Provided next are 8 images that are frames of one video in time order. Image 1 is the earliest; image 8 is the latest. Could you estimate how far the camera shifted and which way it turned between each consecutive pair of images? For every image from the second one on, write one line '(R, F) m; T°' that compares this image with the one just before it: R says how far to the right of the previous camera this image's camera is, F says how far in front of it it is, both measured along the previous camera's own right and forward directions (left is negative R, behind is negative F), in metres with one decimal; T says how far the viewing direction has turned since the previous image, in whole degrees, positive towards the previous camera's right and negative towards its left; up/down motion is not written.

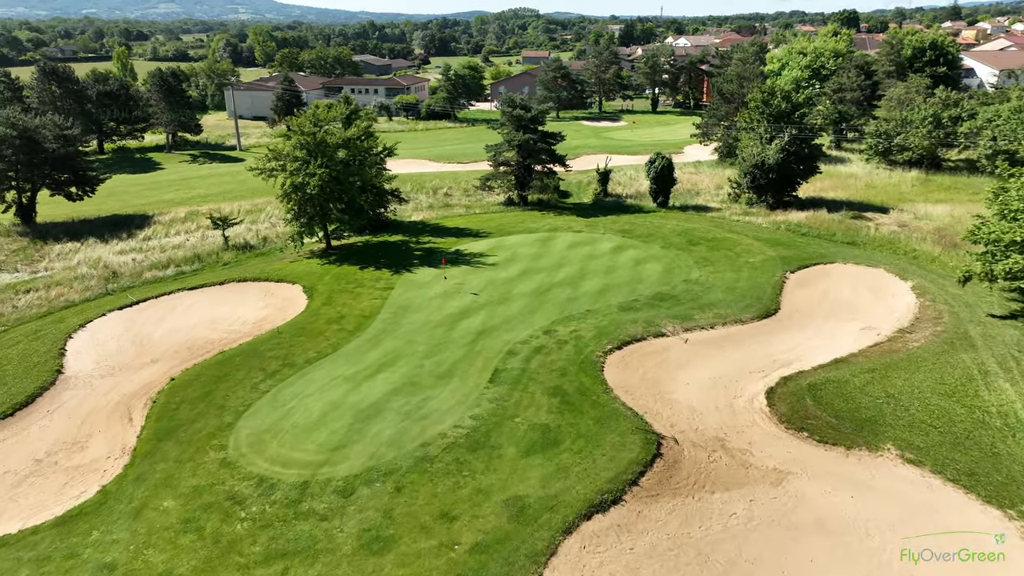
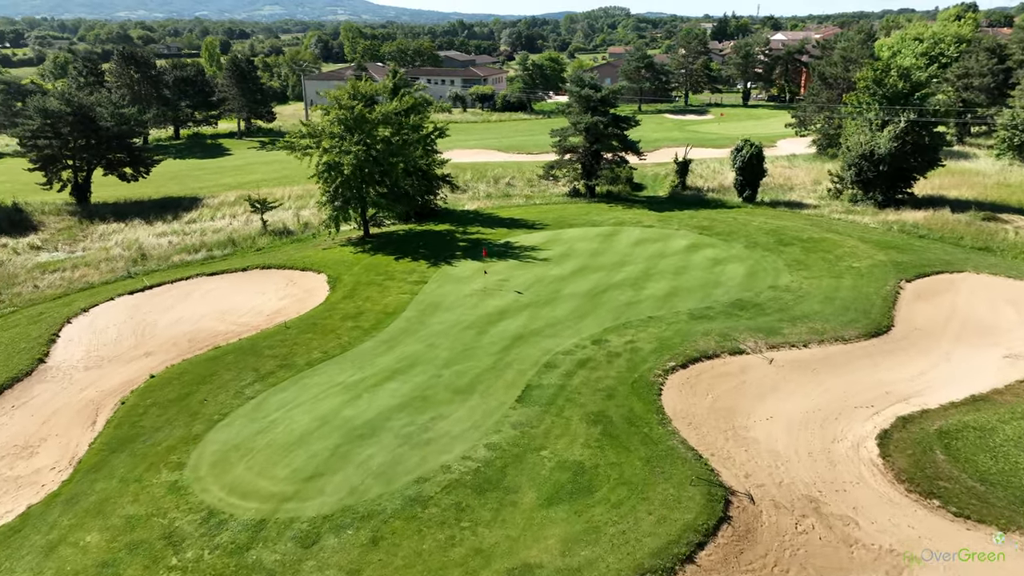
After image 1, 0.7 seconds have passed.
(+1.1, +4.3) m; -6°
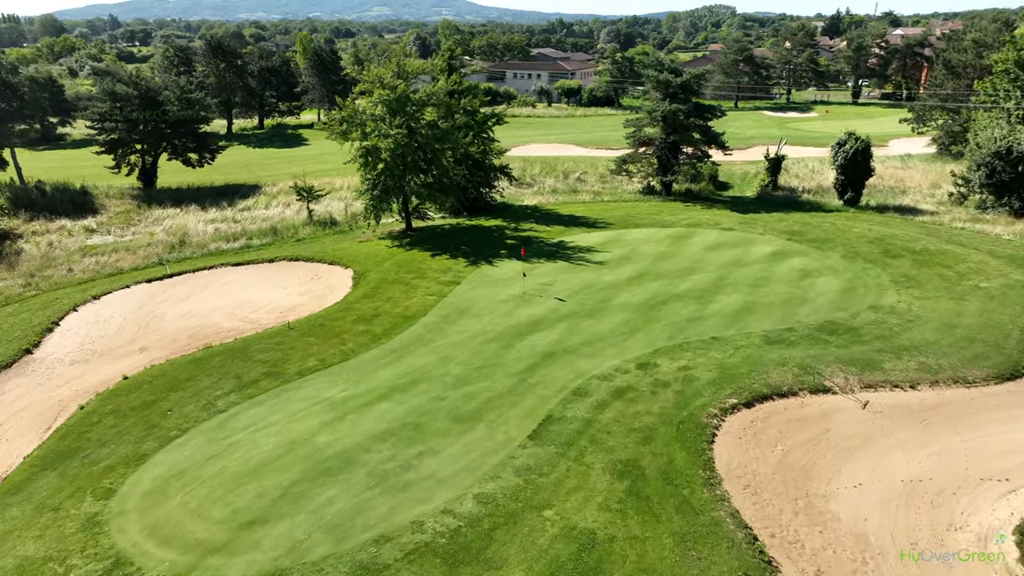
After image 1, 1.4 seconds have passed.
(+1.4, +3.6) m; -7°
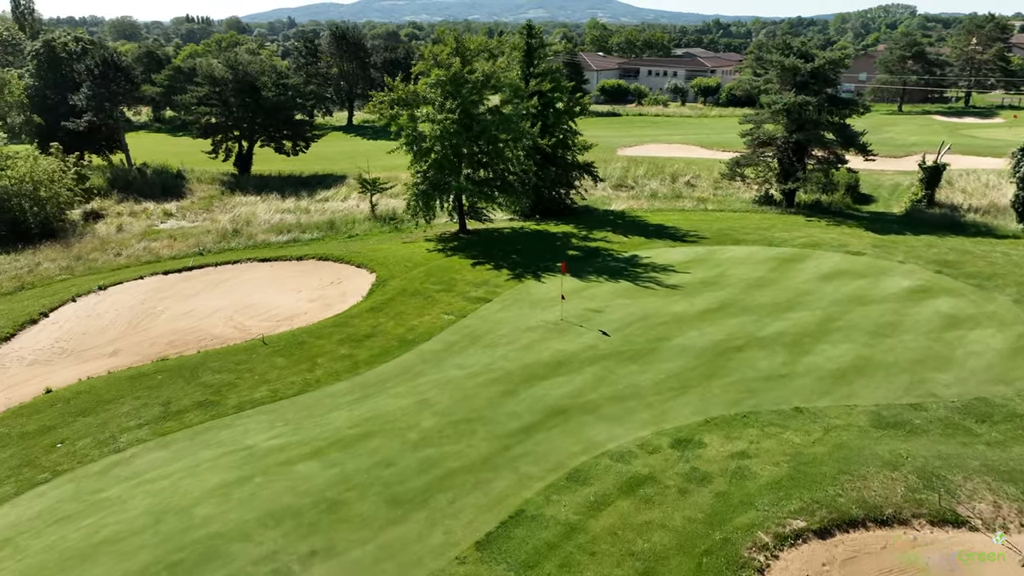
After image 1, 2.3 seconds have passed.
(+2.5, +4.7) m; -11°
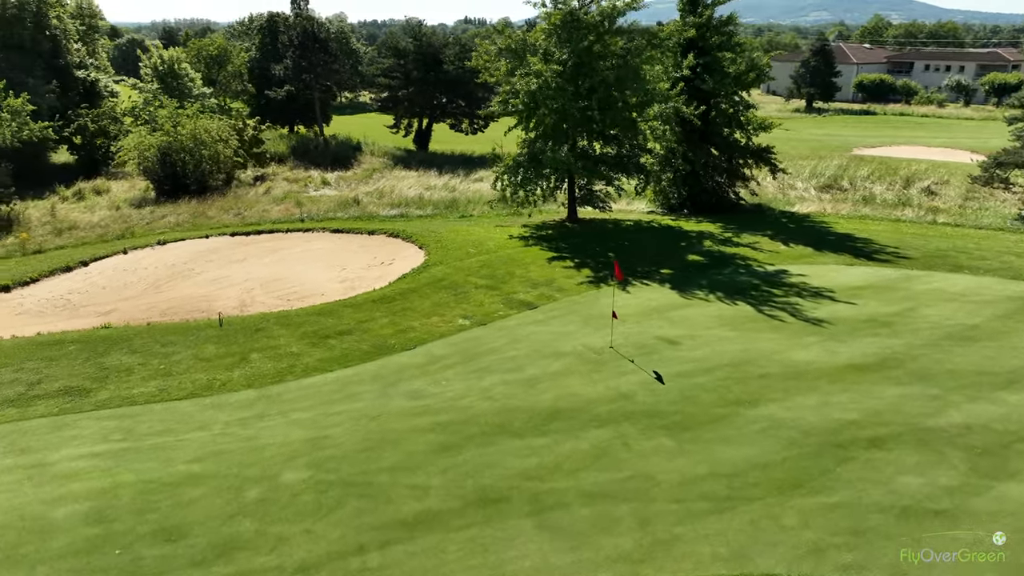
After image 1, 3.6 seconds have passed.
(+3.4, +5.9) m; -19°
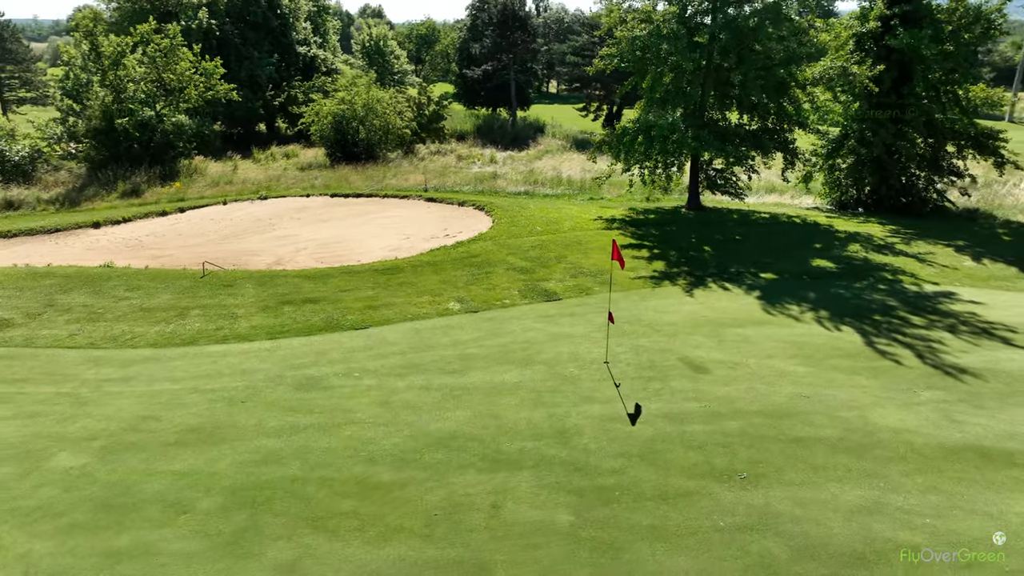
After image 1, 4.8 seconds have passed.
(+3.2, +3.5) m; -18°
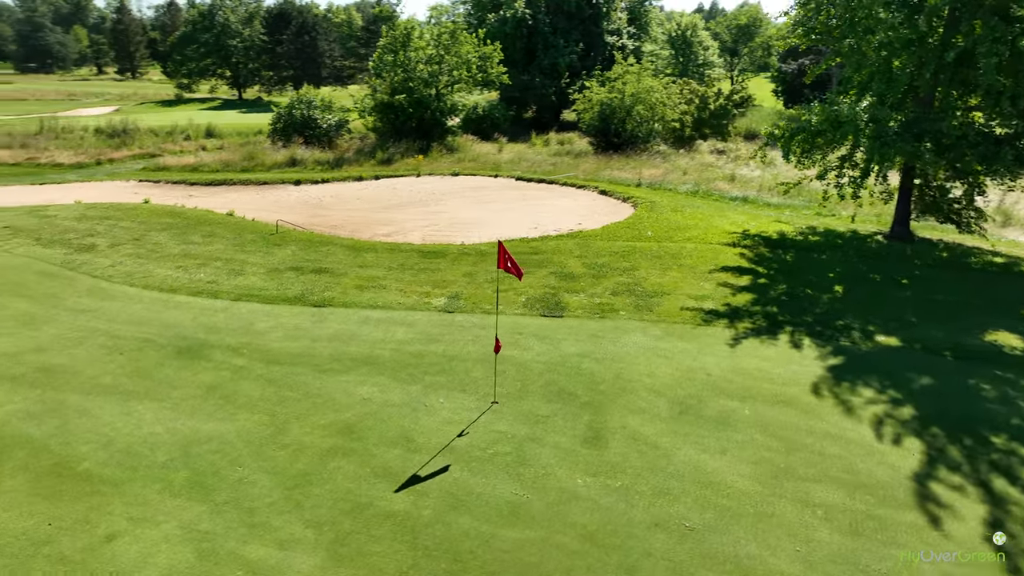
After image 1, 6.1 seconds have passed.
(+4.0, +2.9) m; -27°
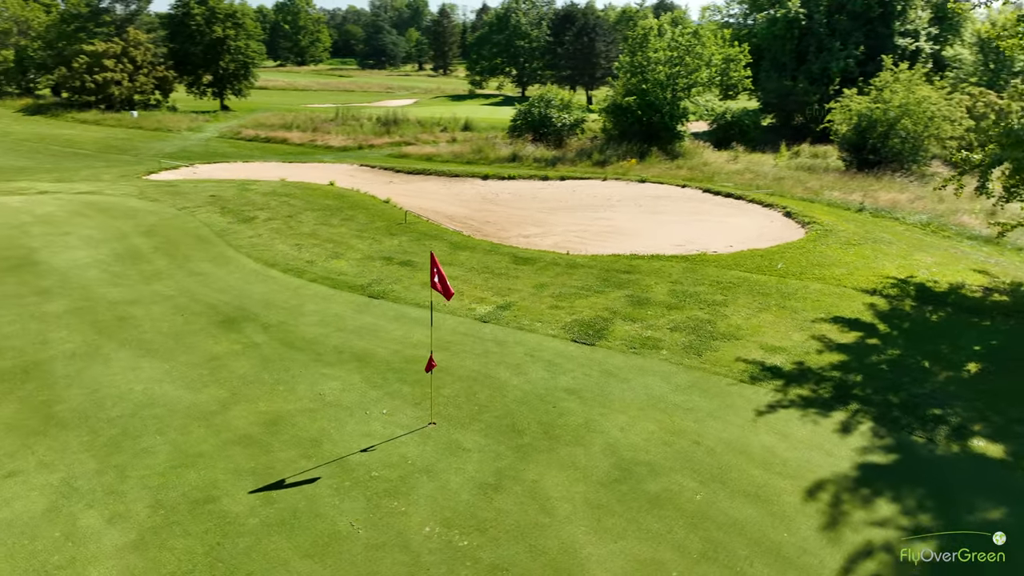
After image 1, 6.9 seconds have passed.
(+2.5, +1.1) m; -21°
